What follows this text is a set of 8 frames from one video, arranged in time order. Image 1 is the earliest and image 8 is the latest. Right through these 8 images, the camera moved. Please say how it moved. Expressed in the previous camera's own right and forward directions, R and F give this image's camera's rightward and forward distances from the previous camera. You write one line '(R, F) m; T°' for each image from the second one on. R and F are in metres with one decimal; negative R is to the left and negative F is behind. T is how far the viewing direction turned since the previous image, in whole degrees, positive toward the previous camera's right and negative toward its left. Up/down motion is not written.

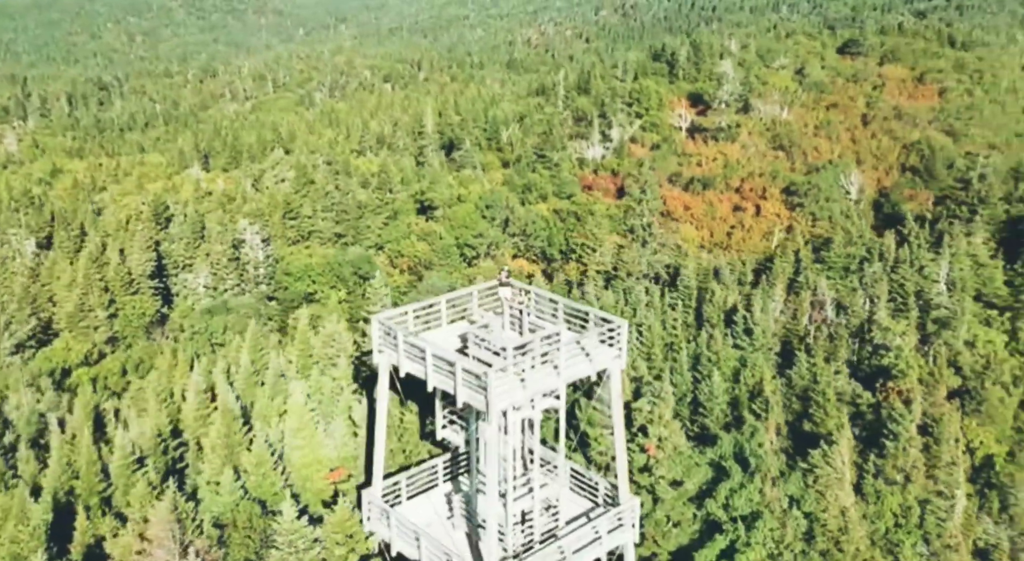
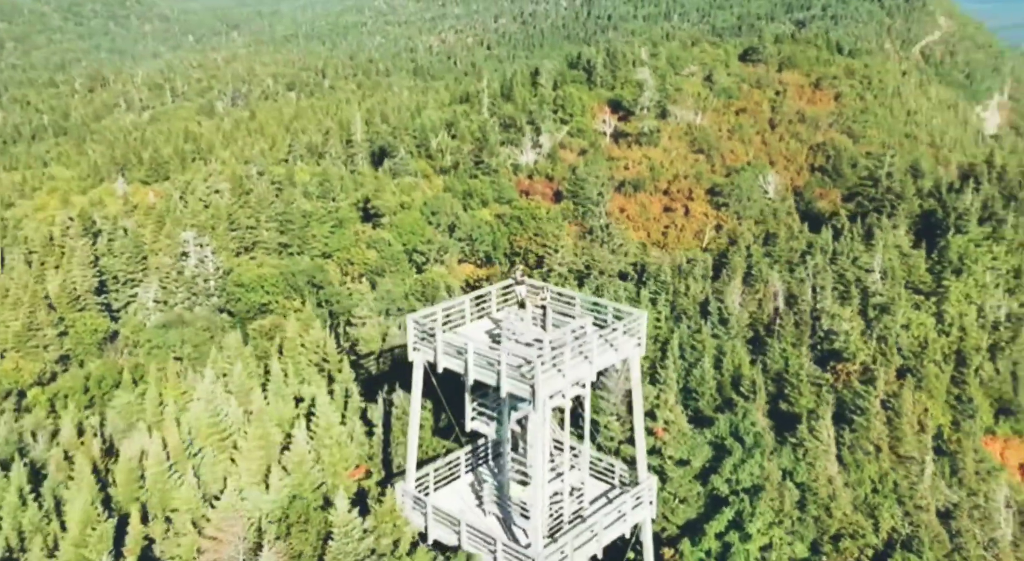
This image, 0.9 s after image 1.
(-3.1, -1.3) m; +7°
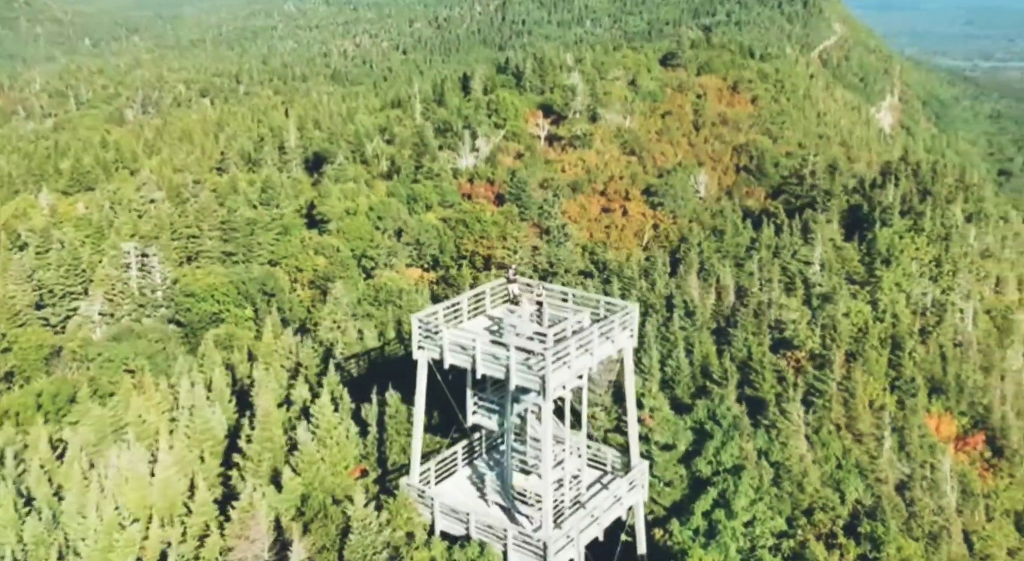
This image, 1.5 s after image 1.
(-2.1, -0.9) m; +6°
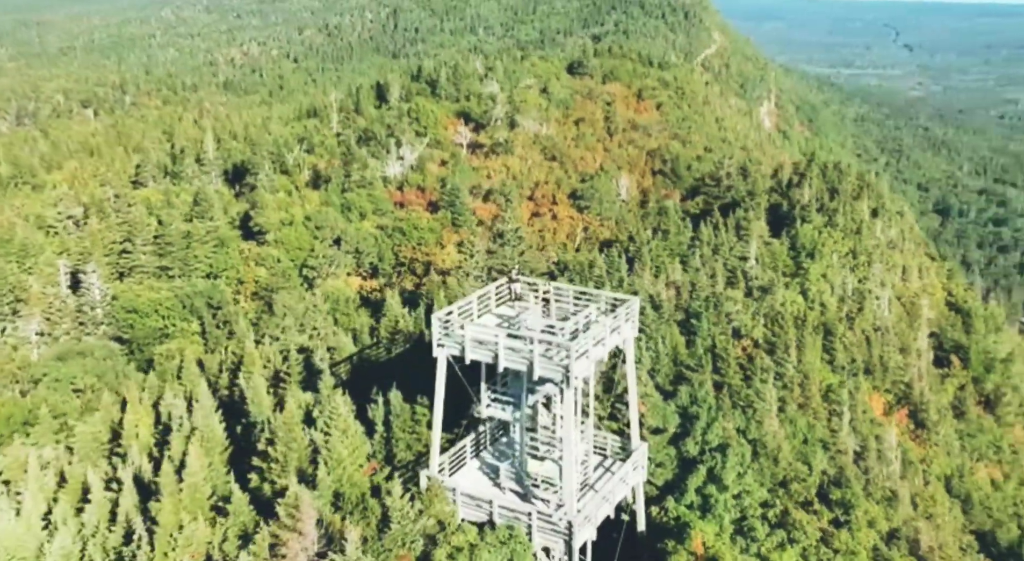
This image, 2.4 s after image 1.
(-3.3, -1.2) m; +7°
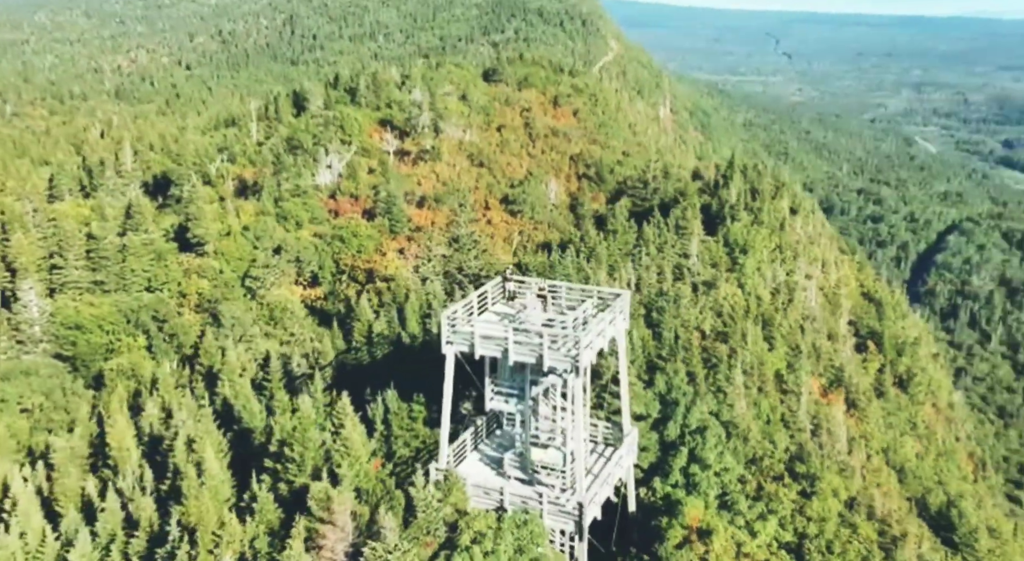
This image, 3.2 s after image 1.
(-3.0, -1.1) m; +7°
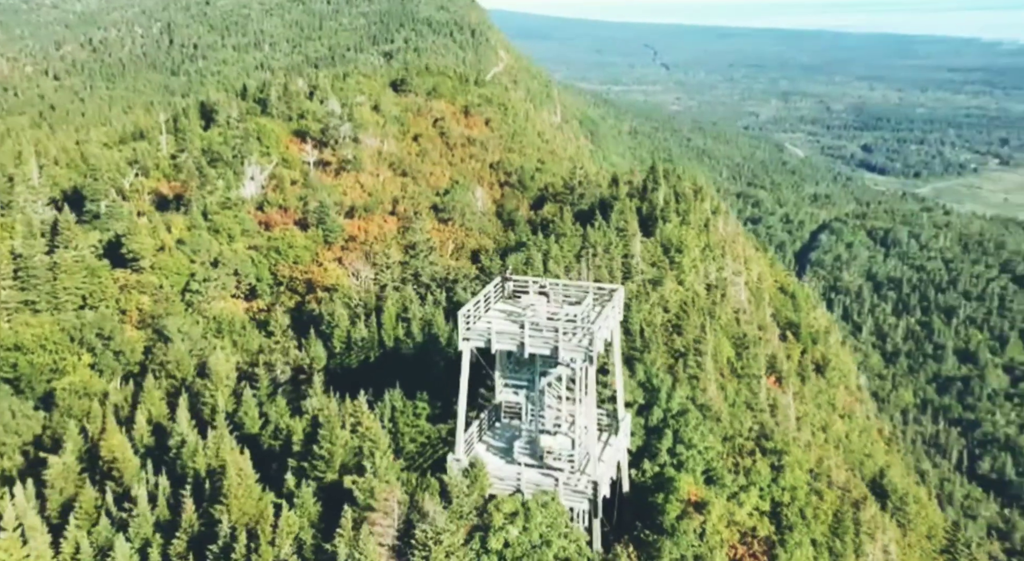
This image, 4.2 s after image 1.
(-3.8, -1.4) m; +8°
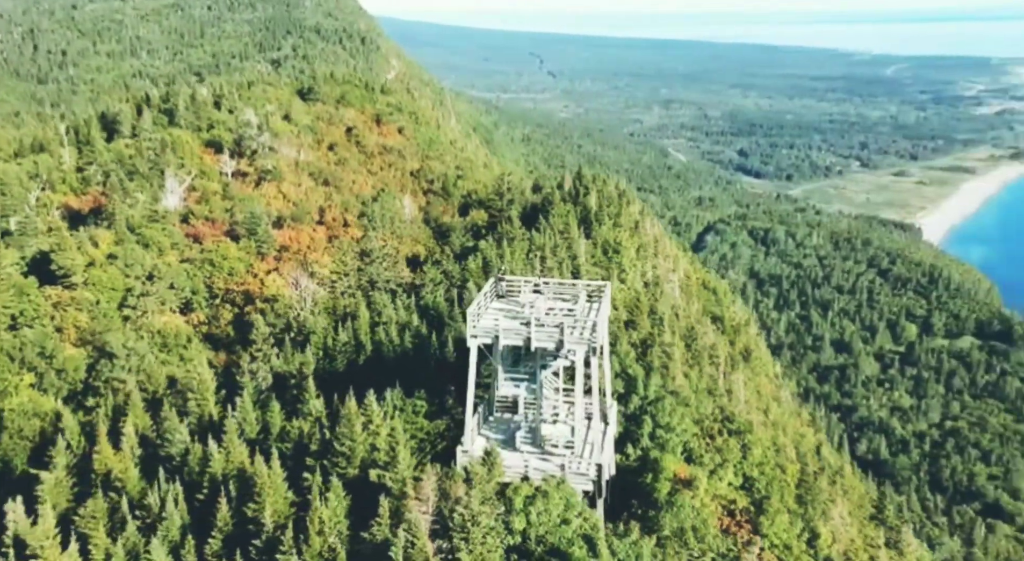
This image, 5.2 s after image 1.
(-3.7, -1.3) m; +8°
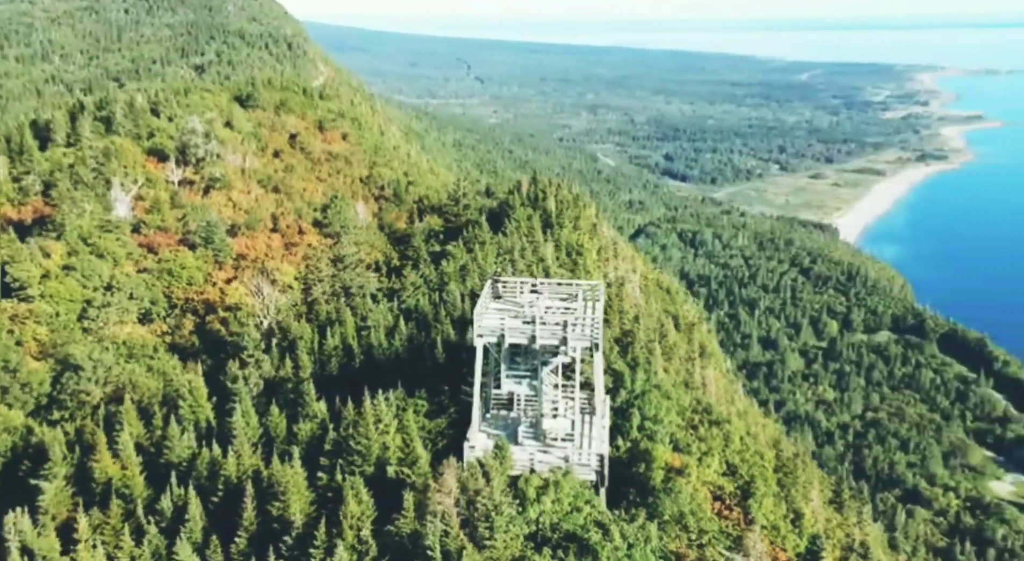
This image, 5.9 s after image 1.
(-2.5, -0.9) m; +5°
